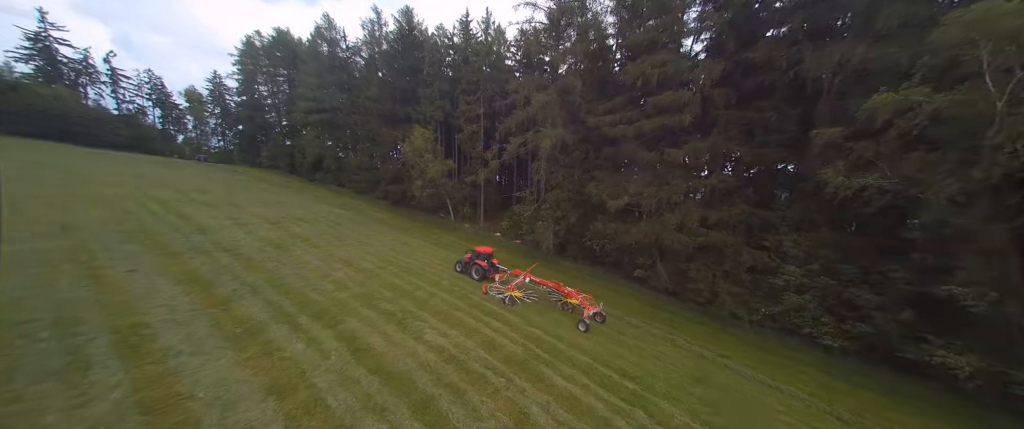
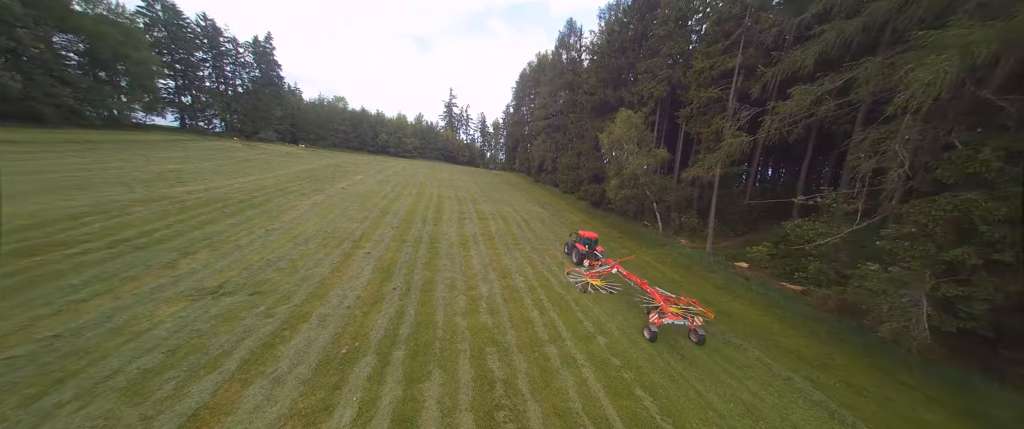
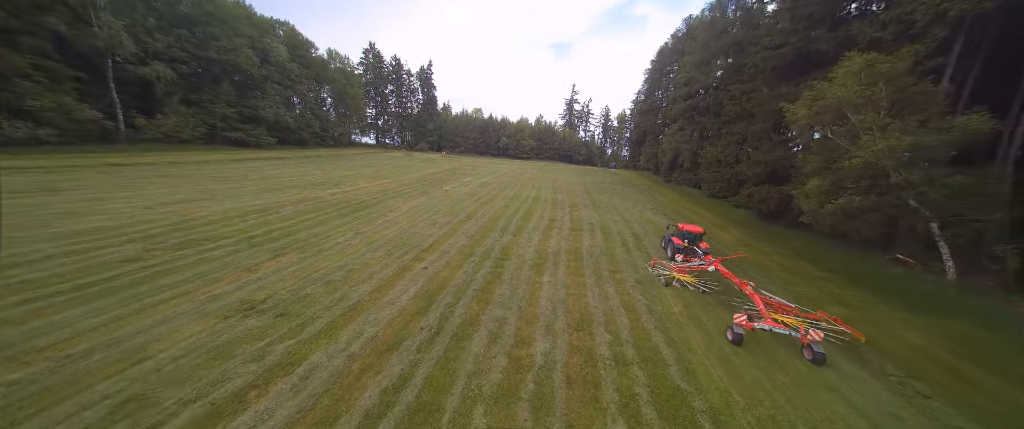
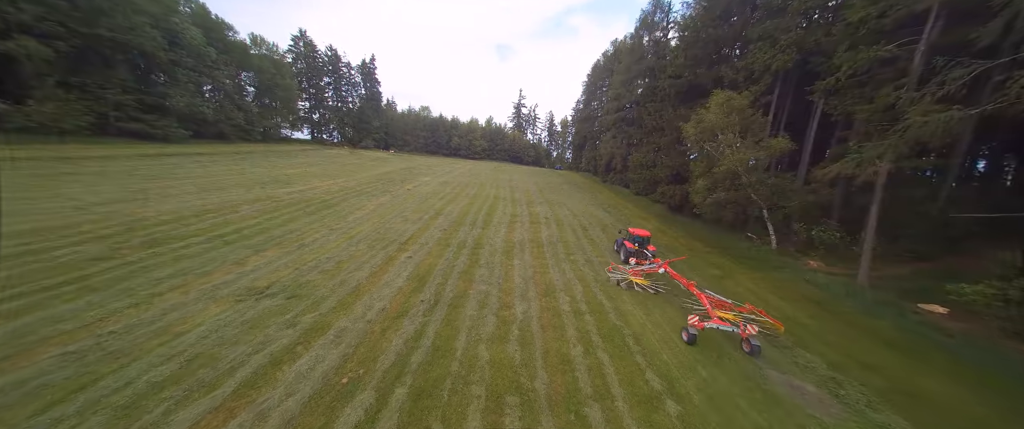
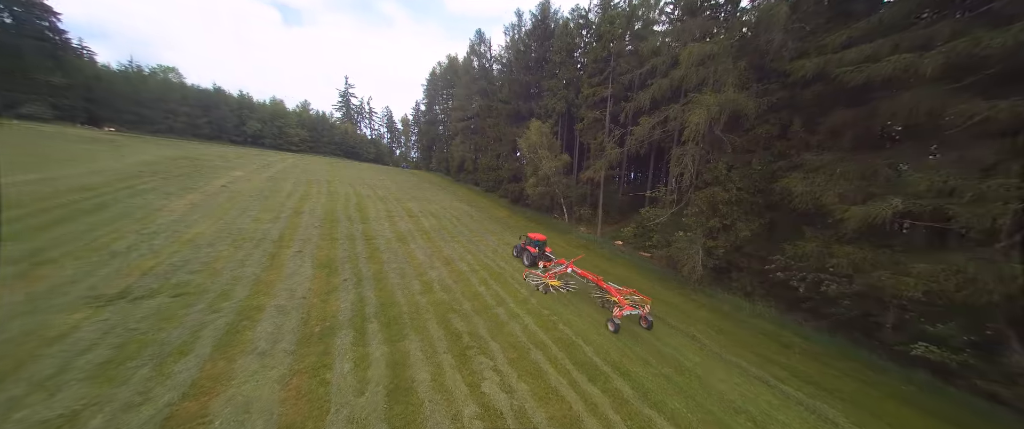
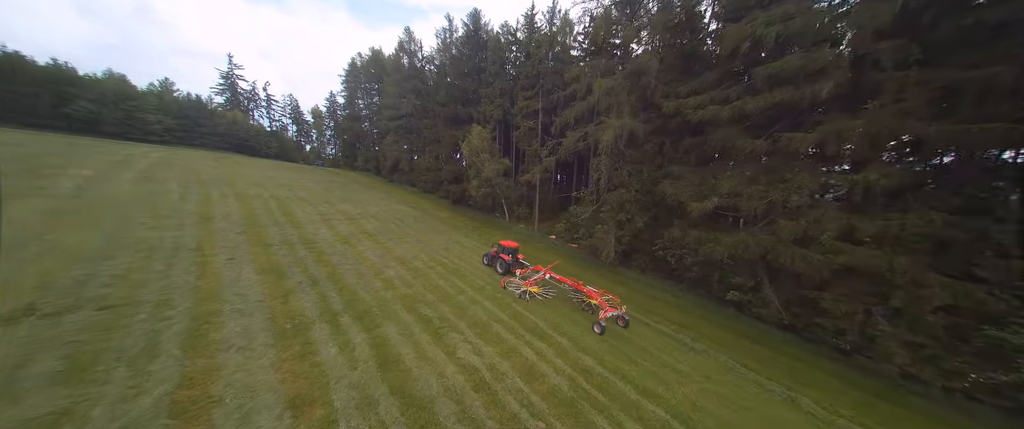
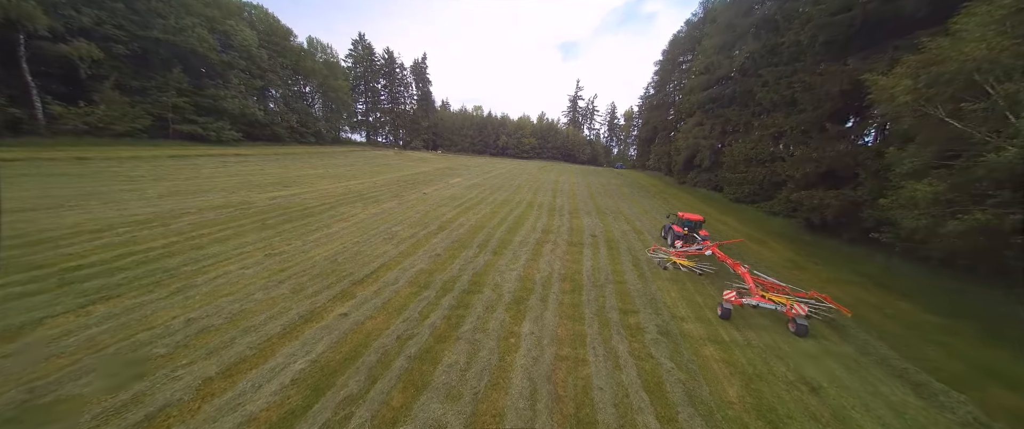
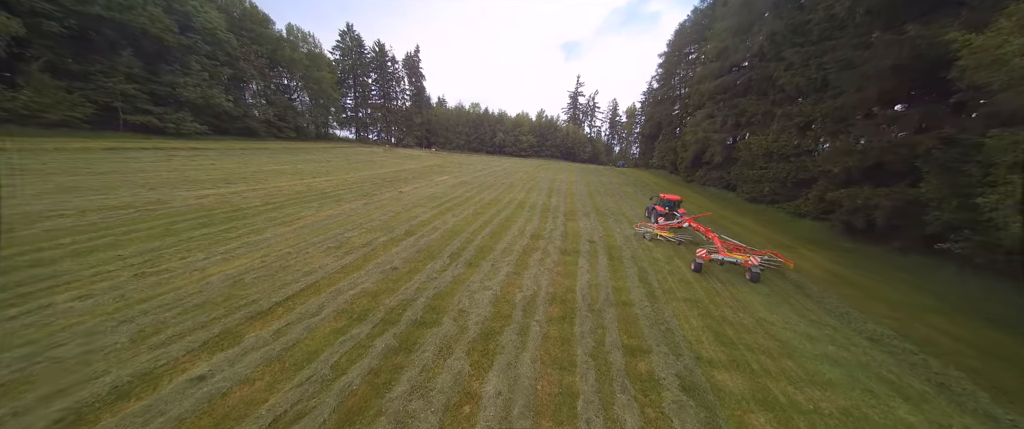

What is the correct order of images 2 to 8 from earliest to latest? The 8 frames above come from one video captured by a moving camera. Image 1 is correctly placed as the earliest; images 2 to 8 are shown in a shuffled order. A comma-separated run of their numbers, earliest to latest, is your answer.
6, 5, 2, 4, 3, 7, 8
